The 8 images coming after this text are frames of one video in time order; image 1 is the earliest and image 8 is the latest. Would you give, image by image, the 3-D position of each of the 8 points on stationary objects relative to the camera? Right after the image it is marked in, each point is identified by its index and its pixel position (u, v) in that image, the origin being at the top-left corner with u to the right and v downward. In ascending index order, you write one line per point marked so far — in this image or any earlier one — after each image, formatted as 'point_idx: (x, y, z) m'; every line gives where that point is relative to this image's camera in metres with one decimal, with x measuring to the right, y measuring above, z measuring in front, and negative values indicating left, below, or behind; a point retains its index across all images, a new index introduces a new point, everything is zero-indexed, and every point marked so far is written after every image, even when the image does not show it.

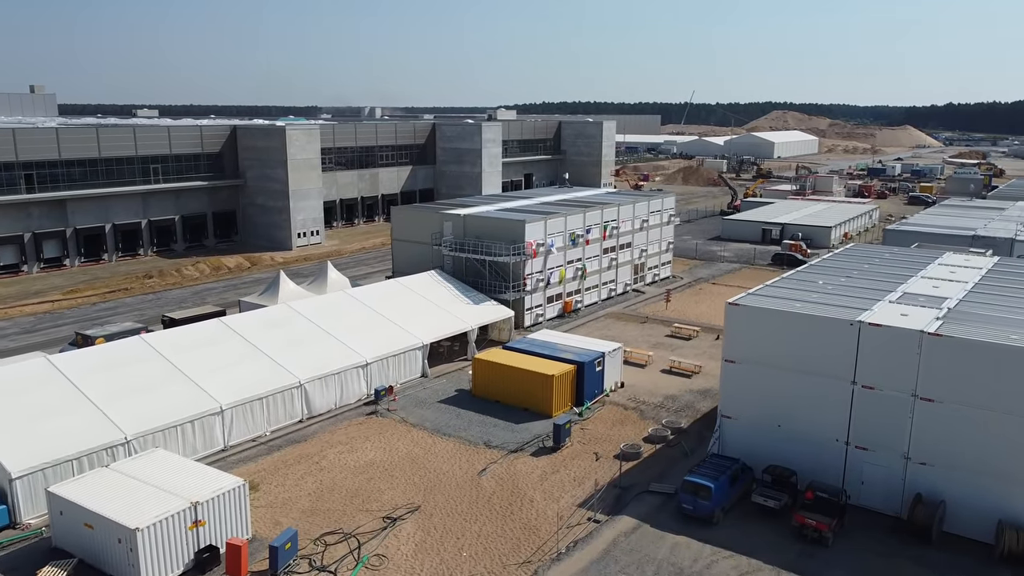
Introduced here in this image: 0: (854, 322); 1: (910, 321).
0: (+8.4, -0.9, +19.8) m
1: (+9.8, -0.8, +19.8) m
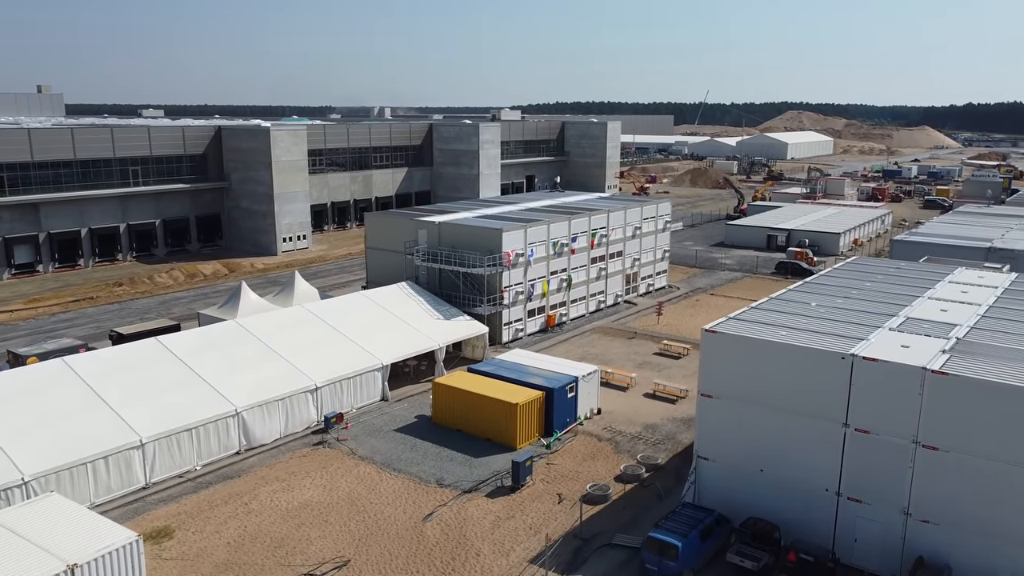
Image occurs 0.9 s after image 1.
0: (+7.1, -1.5, +17.2) m
1: (+8.5, -1.4, +17.1) m
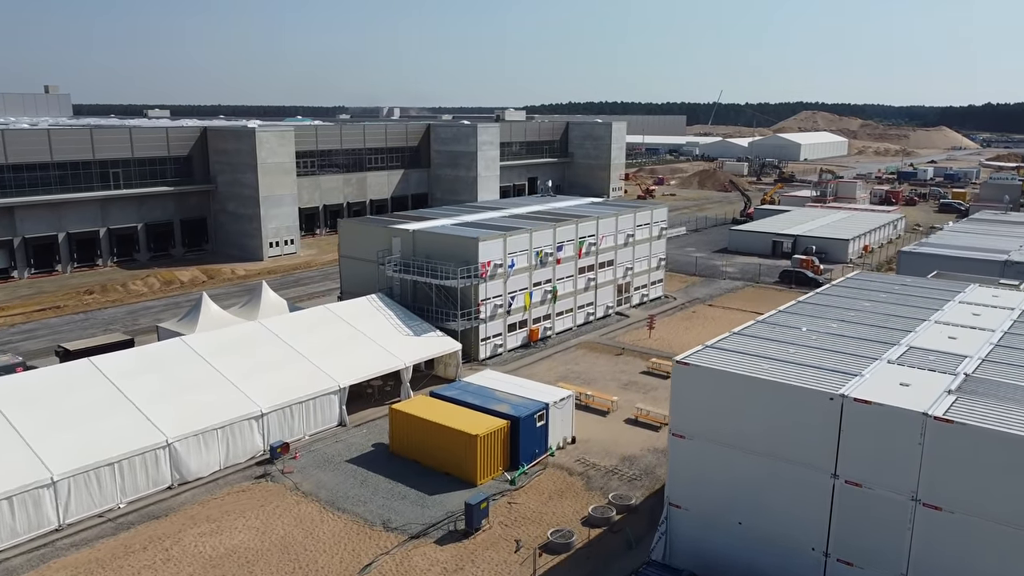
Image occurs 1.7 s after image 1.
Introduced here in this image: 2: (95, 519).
0: (+6.0, -2.0, +14.8) m
1: (+7.3, -2.0, +14.7) m
2: (-10.3, -5.7, +19.8) m
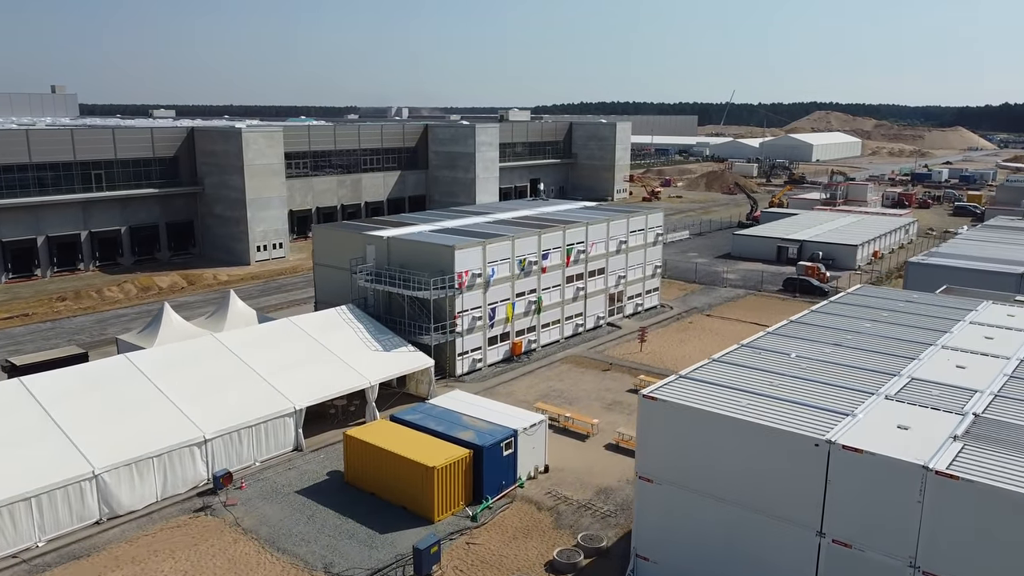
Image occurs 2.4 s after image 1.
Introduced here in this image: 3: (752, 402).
0: (+4.9, -2.4, +12.7) m
1: (+6.2, -2.4, +12.6) m
2: (-11.3, -6.1, +18.0) m
3: (+4.3, -2.0, +14.5) m
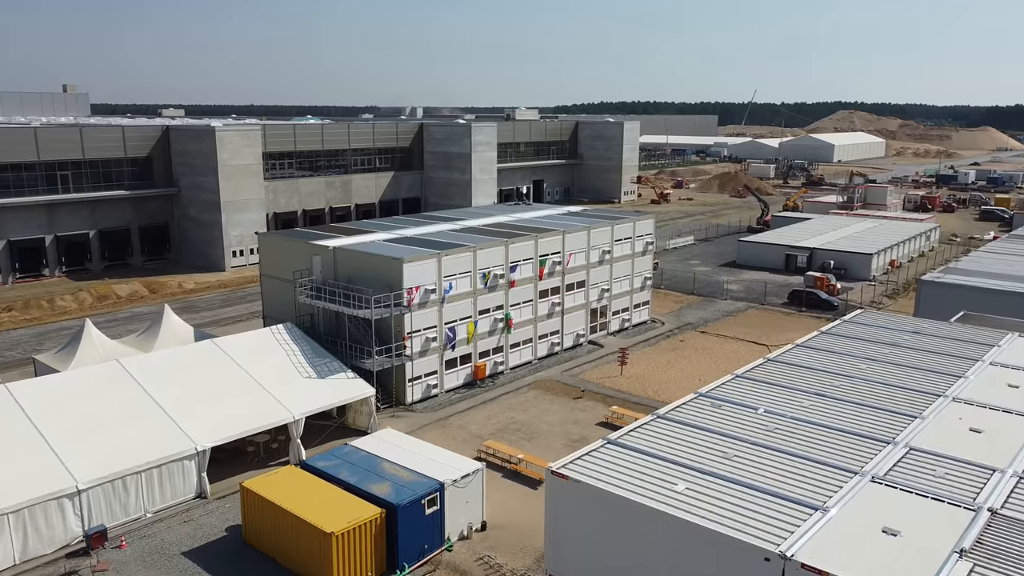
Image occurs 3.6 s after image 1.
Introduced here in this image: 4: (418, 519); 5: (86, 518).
0: (+3.0, -3.0, +9.2) m
1: (+4.4, -3.1, +9.1) m
2: (-13.0, -6.6, +14.9) m
3: (+2.5, -2.7, +11.0) m
4: (-2.0, -5.0, +17.5) m
5: (-9.7, -5.2, +18.3) m
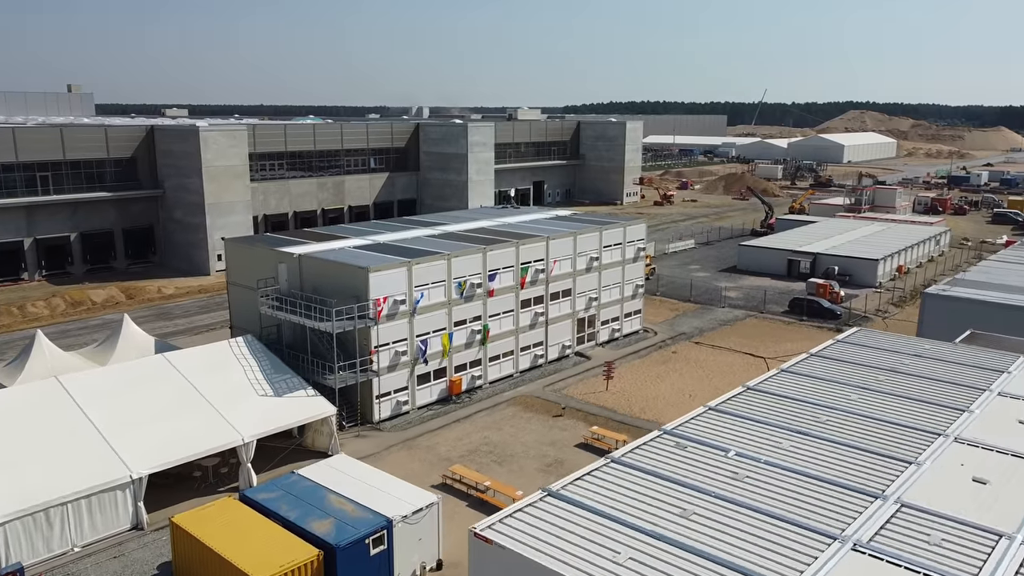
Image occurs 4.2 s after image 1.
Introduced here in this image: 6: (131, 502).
0: (+2.0, -3.4, +7.5) m
1: (+3.3, -3.4, +7.3) m
2: (-14.0, -6.9, +13.4) m
3: (+1.5, -3.0, +9.3) m
4: (-3.0, -5.4, +15.8) m
5: (-10.6, -5.5, +16.7) m
6: (-8.9, -4.9, +18.7) m
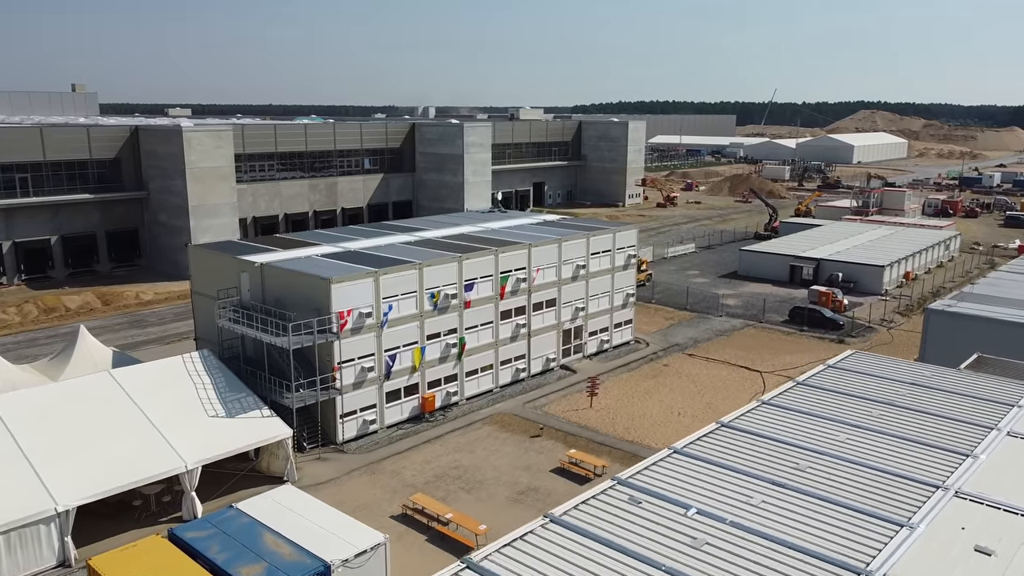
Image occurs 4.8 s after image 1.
0: (+1.0, -3.8, +5.9) m
1: (+2.3, -3.8, +5.7) m
2: (-14.9, -7.2, +11.9) m
3: (+0.5, -3.4, +7.6) m
4: (-3.9, -5.7, +14.2) m
5: (-11.5, -5.9, +15.2) m
6: (-9.7, -5.3, +17.2) m
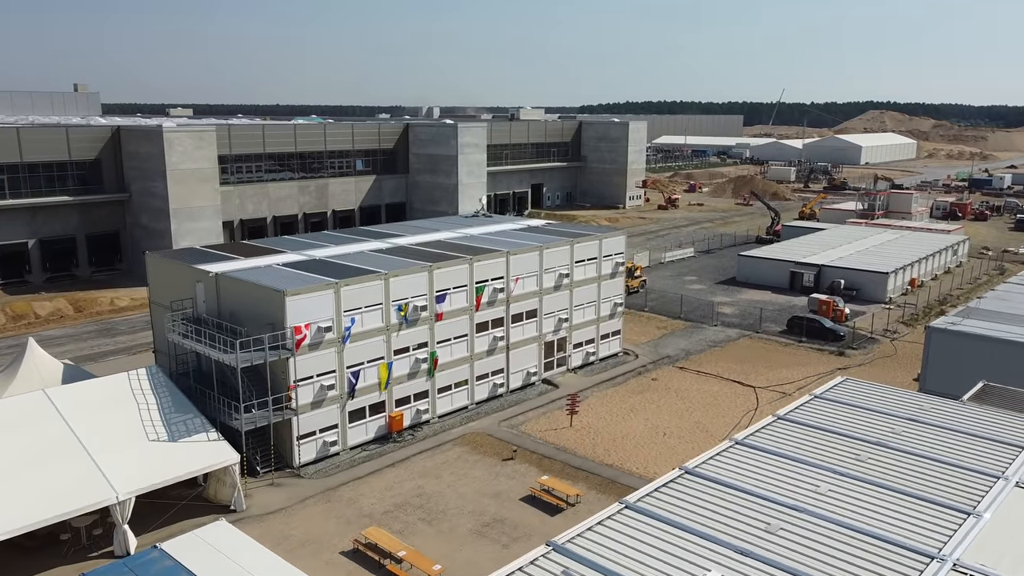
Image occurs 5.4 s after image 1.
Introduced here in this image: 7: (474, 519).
0: (0.0, -4.1, +4.2) m
1: (+1.3, -4.1, +4.0) m
2: (-15.9, -7.5, +10.5) m
3: (-0.4, -3.7, +6.0) m
4: (-4.8, -6.1, +12.6) m
5: (-12.4, -6.2, +13.7) m
6: (-10.6, -5.6, +15.6) m
7: (-0.9, -5.6, +19.7) m
